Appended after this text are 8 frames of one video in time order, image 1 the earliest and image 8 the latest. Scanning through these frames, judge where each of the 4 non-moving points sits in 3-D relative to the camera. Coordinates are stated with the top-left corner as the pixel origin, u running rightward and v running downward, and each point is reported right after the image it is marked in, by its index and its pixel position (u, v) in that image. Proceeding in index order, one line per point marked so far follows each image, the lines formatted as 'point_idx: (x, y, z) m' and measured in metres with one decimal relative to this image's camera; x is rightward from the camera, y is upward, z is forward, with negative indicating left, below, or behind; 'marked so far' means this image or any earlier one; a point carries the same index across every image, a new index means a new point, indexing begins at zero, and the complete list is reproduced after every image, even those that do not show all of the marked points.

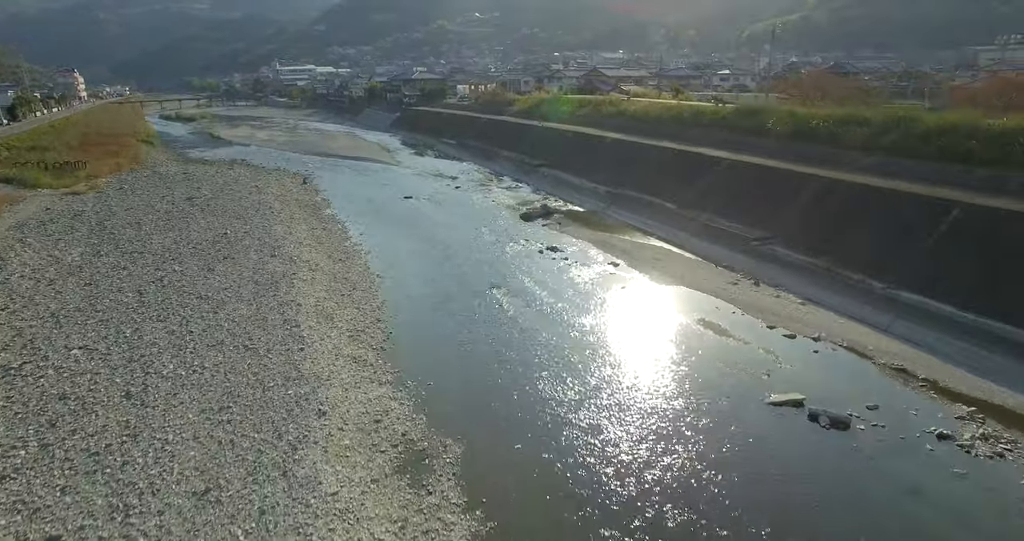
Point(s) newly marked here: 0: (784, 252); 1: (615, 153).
0: (+4.7, +0.3, +10.1) m
1: (+2.8, +3.4, +16.7) m
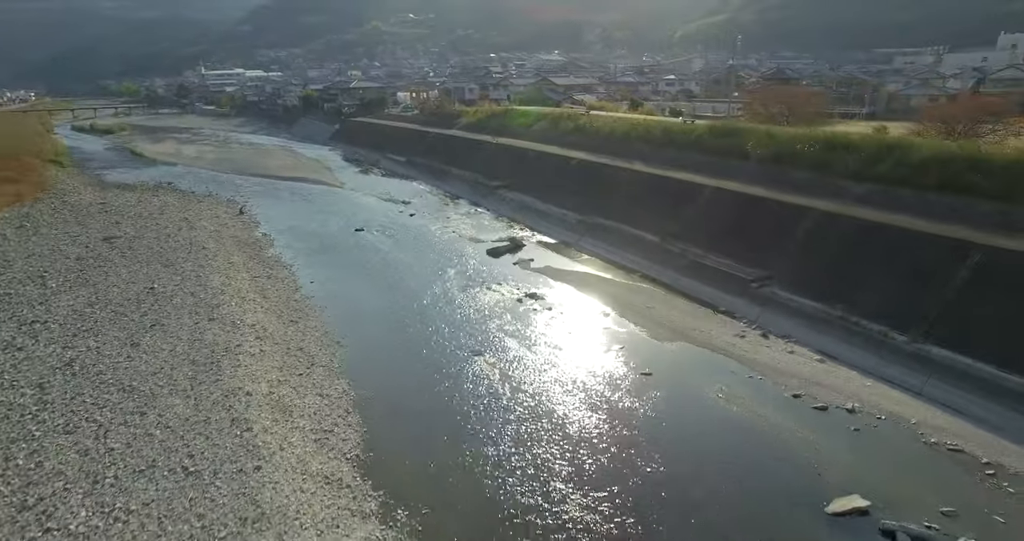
0: (+4.4, -0.4, +9.4) m
1: (+1.8, +2.6, +15.8) m
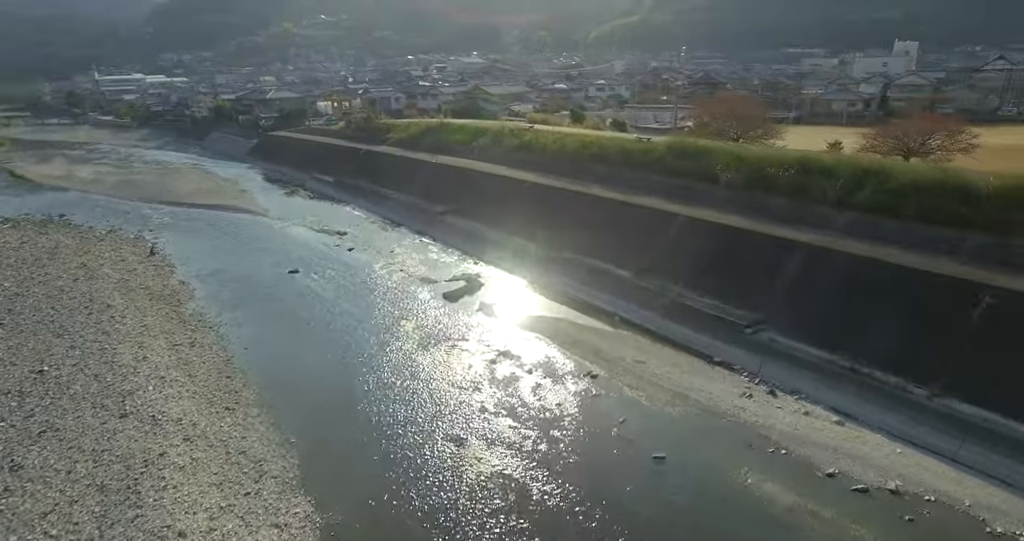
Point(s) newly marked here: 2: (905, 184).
0: (+4.0, -1.1, +8.7) m
1: (+0.5, +1.8, +14.7) m
2: (+6.5, +1.4, +9.8) m
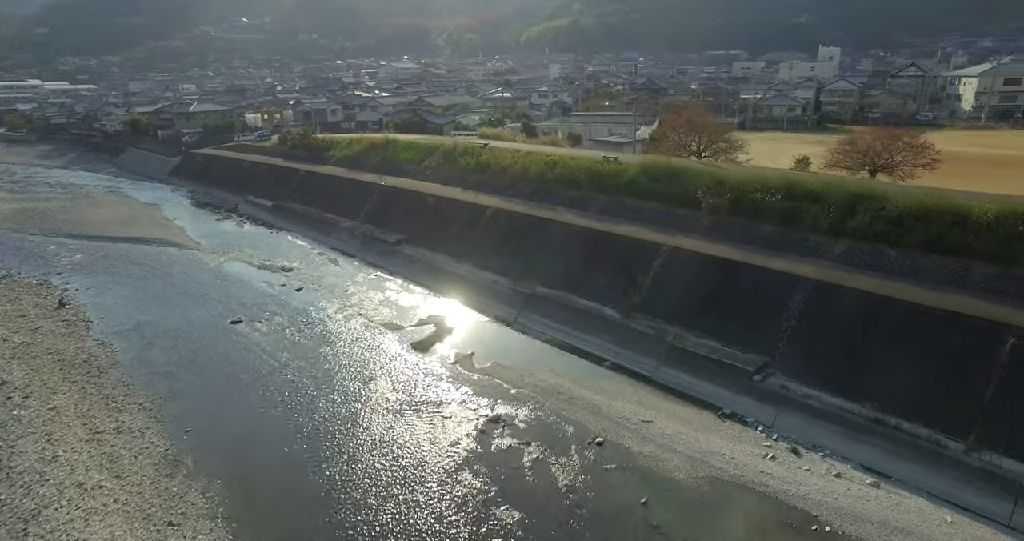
0: (+4.0, -1.7, +8.1) m
1: (-0.3, +1.0, +13.7) m
2: (+6.2, +1.0, +9.4) m
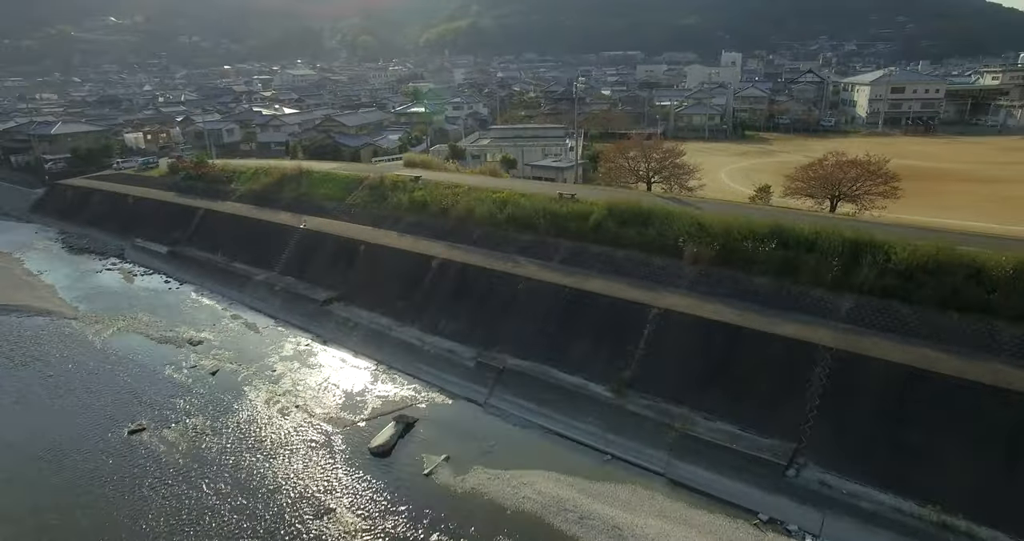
0: (+4.0, -2.6, +7.1) m
1: (-1.2, -0.2, +12.0) m
2: (+5.8, +0.1, +8.7) m
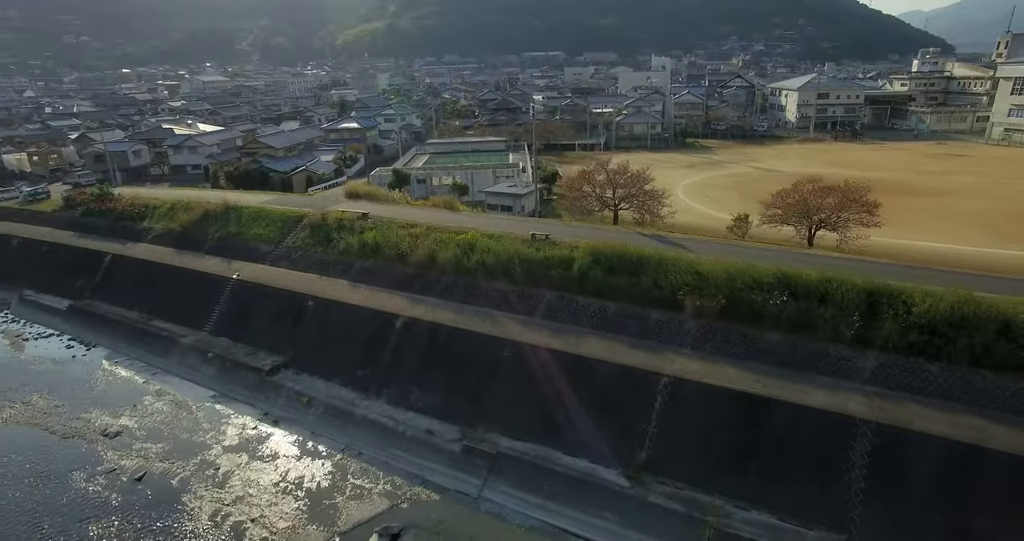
0: (+4.3, -3.4, +6.3) m
1: (-1.6, -1.3, +10.6) m
2: (+5.8, -0.6, +8.1) m
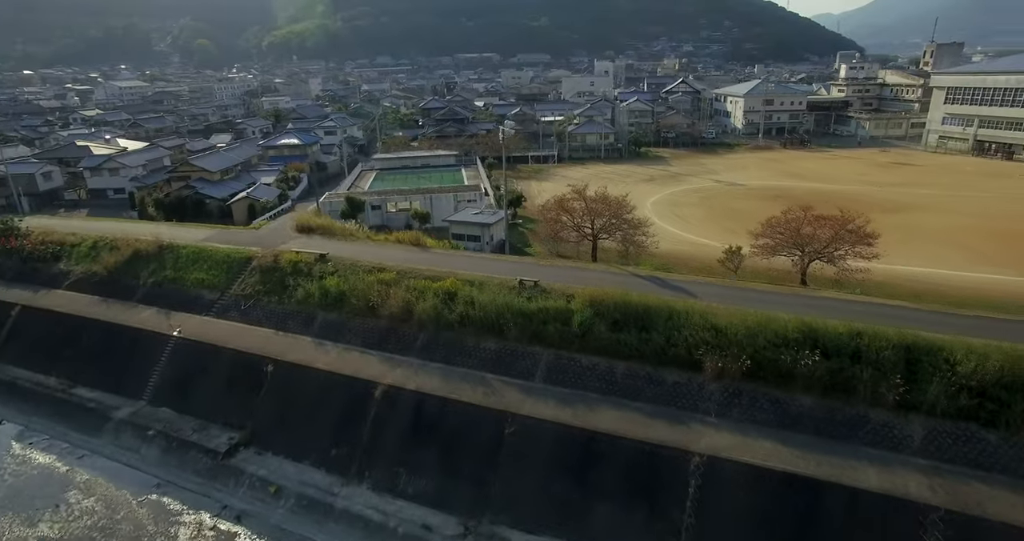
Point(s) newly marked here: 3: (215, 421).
0: (+4.7, -4.2, +5.6) m
1: (-1.6, -2.3, +9.3) m
2: (+5.9, -1.3, +7.6) m
3: (-5.4, -2.7, +10.8) m
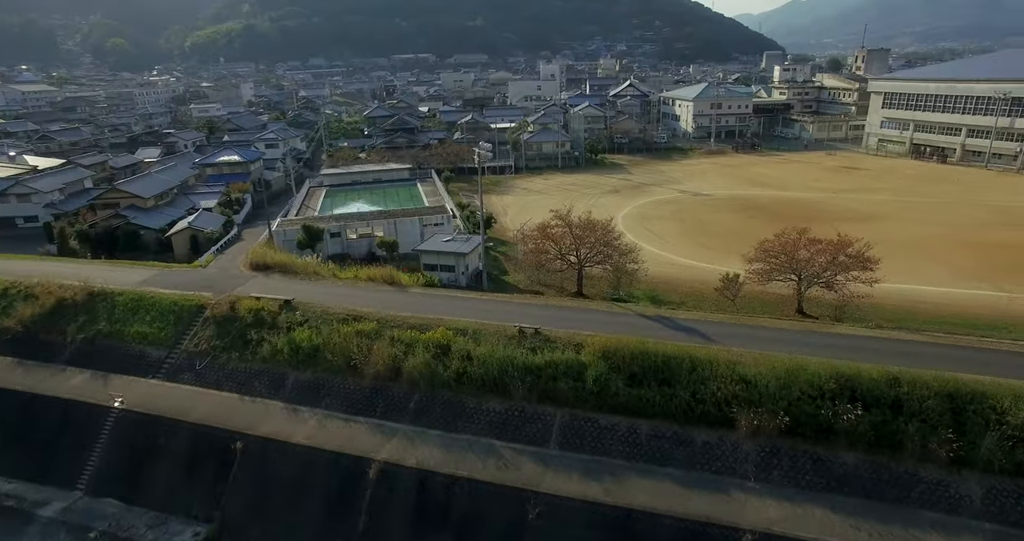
0: (+5.3, -4.8, +5.0) m
1: (-1.4, -3.1, +8.1) m
2: (+6.2, -1.9, +7.1) m
3: (-5.3, -3.7, +9.3) m
